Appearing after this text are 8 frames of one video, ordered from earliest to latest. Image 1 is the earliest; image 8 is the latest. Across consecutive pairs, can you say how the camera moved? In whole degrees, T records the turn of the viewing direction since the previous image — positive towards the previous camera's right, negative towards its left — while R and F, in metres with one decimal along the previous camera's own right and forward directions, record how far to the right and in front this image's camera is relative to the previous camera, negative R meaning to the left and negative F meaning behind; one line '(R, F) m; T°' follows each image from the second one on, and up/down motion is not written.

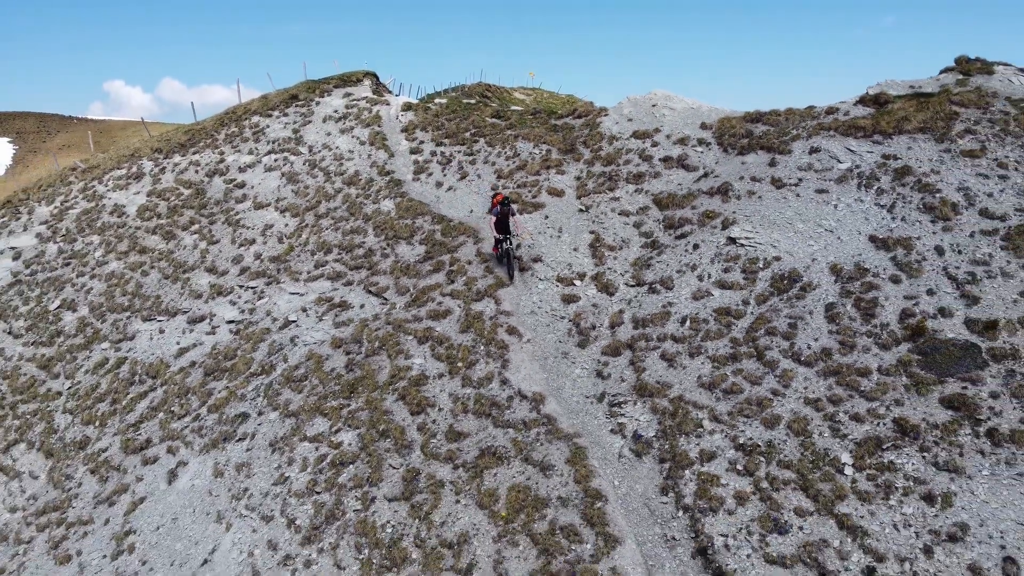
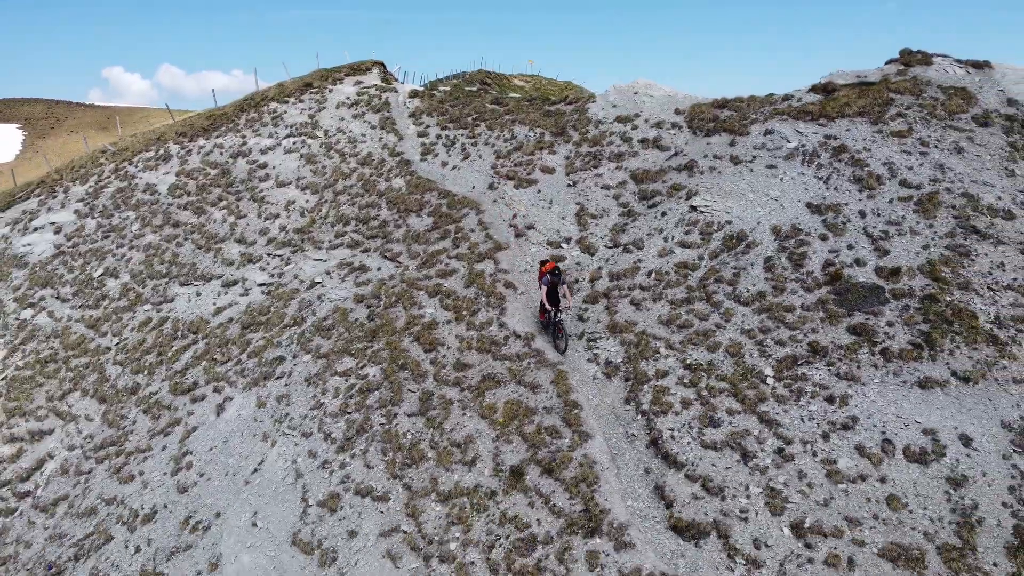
(+0.1, -2.9) m; 0°
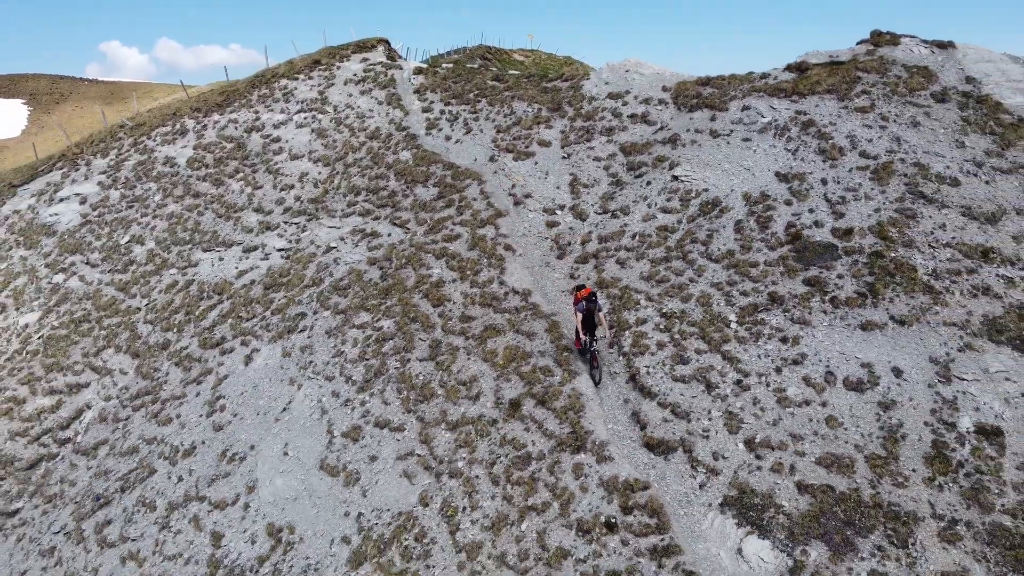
(0.0, -2.0) m; 0°
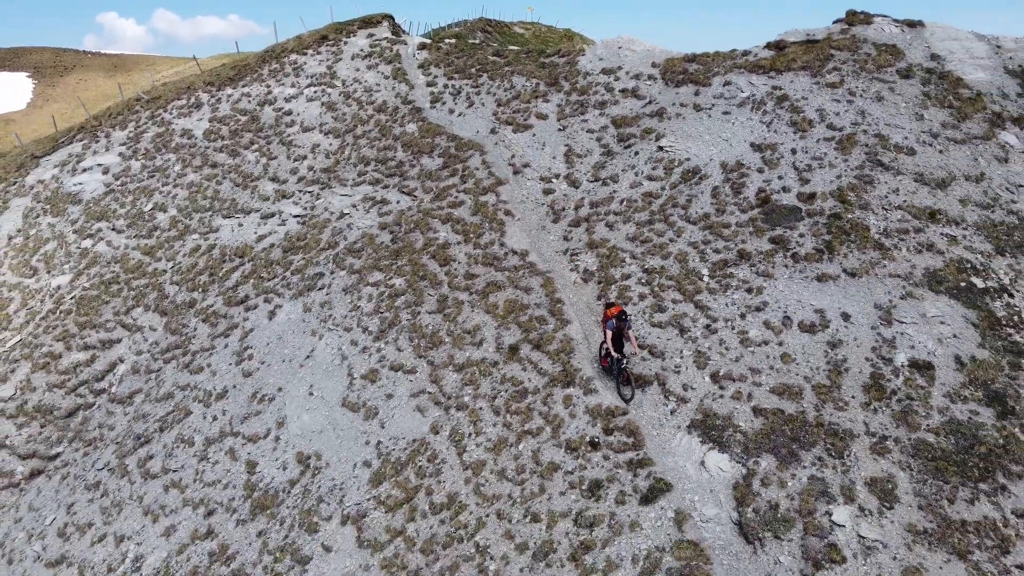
(0.0, -2.1) m; 0°
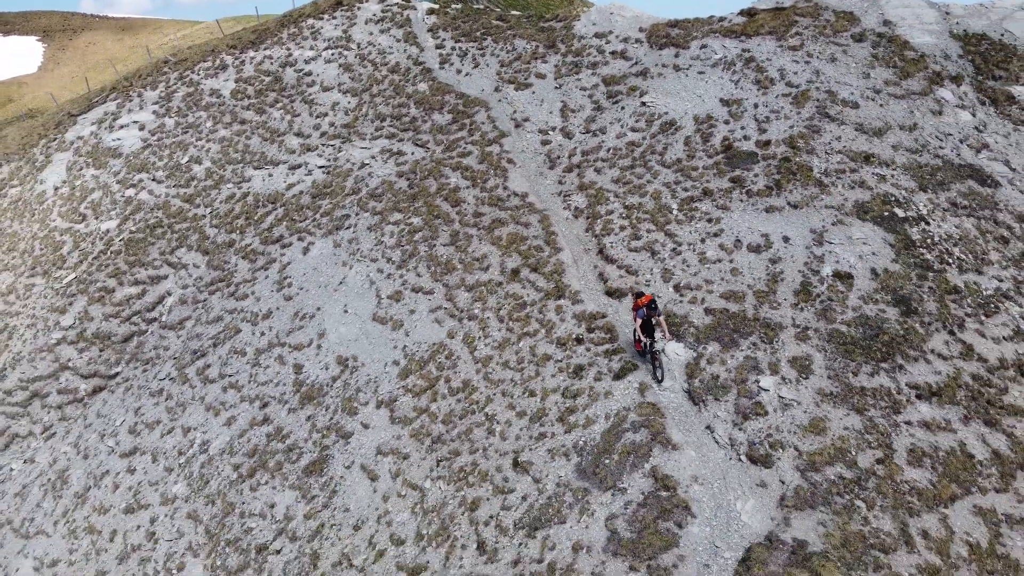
(0.0, -3.6) m; 0°
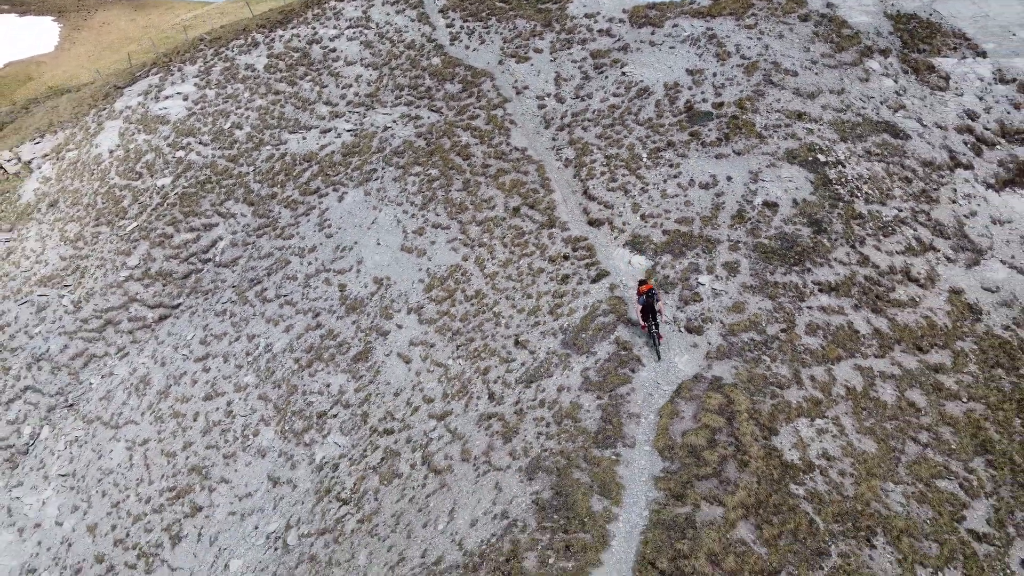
(0.0, -5.4) m; 0°
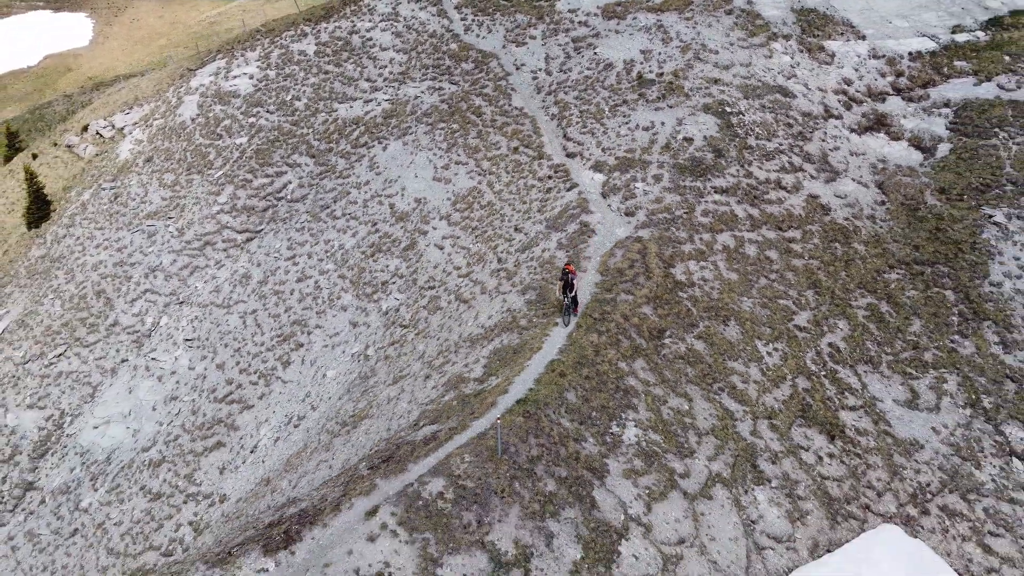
(0.0, -11.2) m; 0°
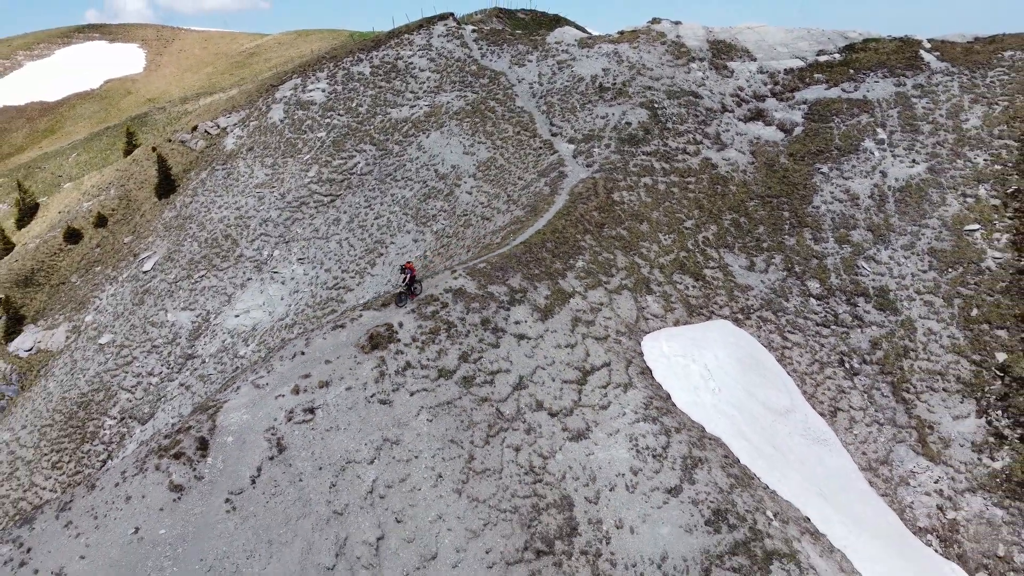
(-0.2, -19.4) m; 0°
